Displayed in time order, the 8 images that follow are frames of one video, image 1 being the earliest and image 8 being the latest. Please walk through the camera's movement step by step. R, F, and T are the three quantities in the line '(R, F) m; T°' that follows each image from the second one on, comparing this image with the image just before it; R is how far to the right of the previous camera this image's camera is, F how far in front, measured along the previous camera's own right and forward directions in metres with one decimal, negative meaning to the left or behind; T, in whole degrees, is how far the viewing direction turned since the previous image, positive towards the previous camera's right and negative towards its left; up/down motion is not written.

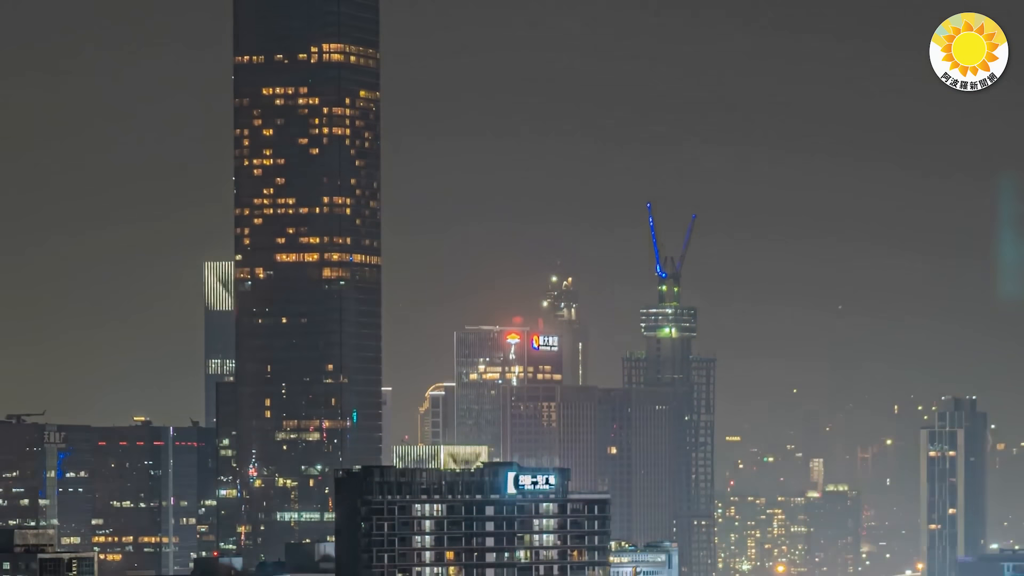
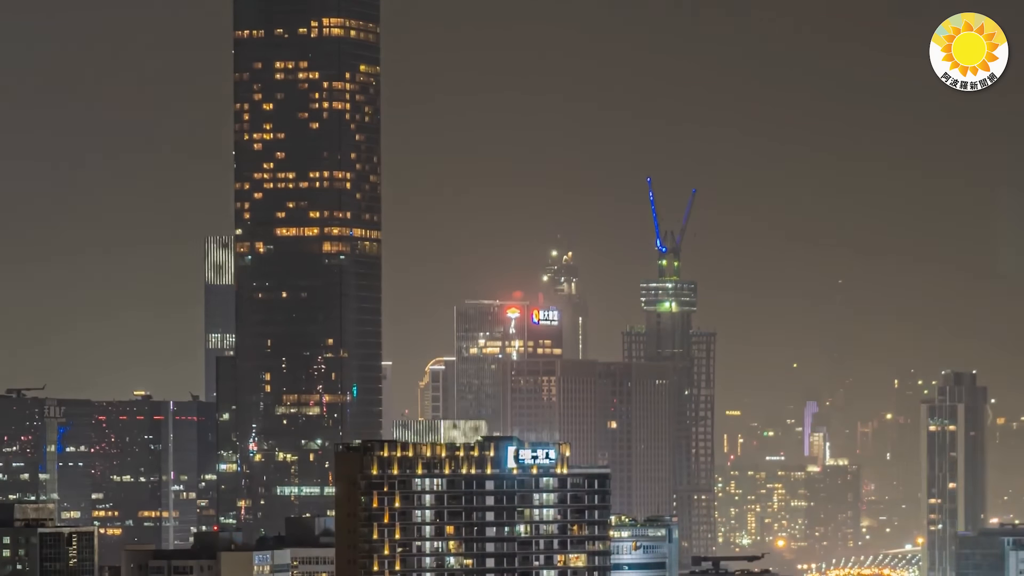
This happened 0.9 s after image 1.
(+1.4, +0.1) m; 0°
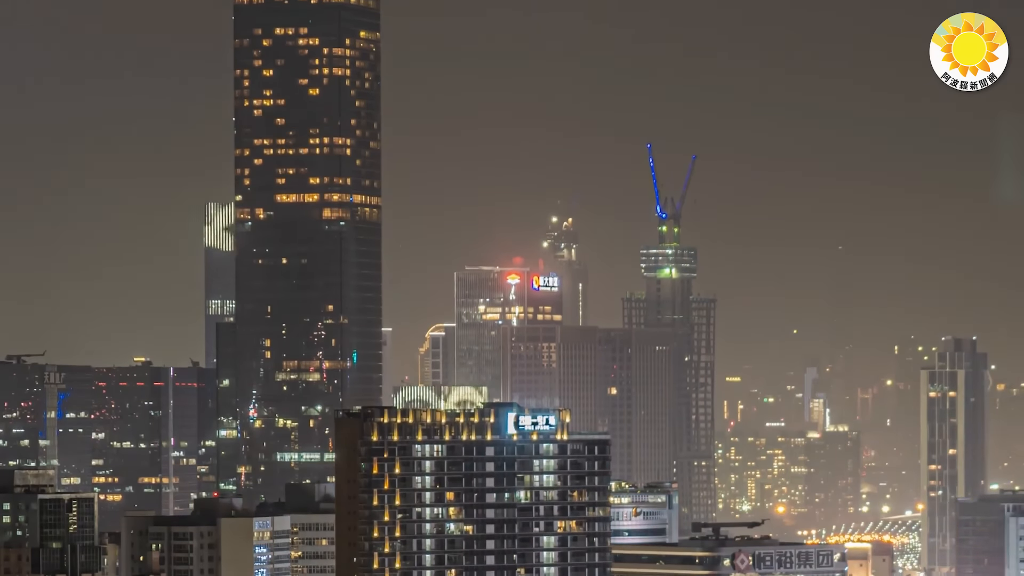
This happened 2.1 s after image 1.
(0.0, +0.1) m; 0°
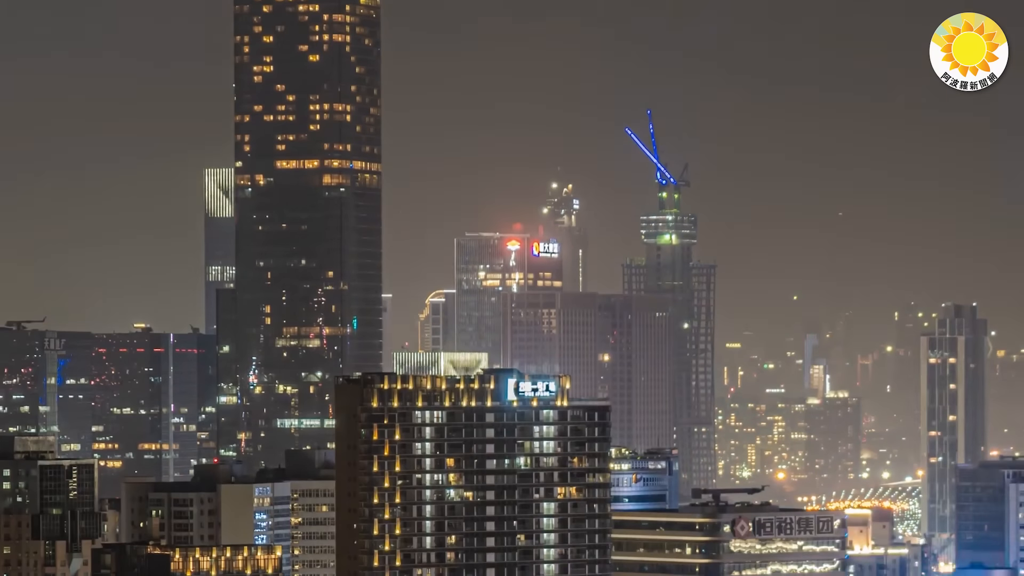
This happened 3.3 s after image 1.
(0.0, +0.2) m; 0°
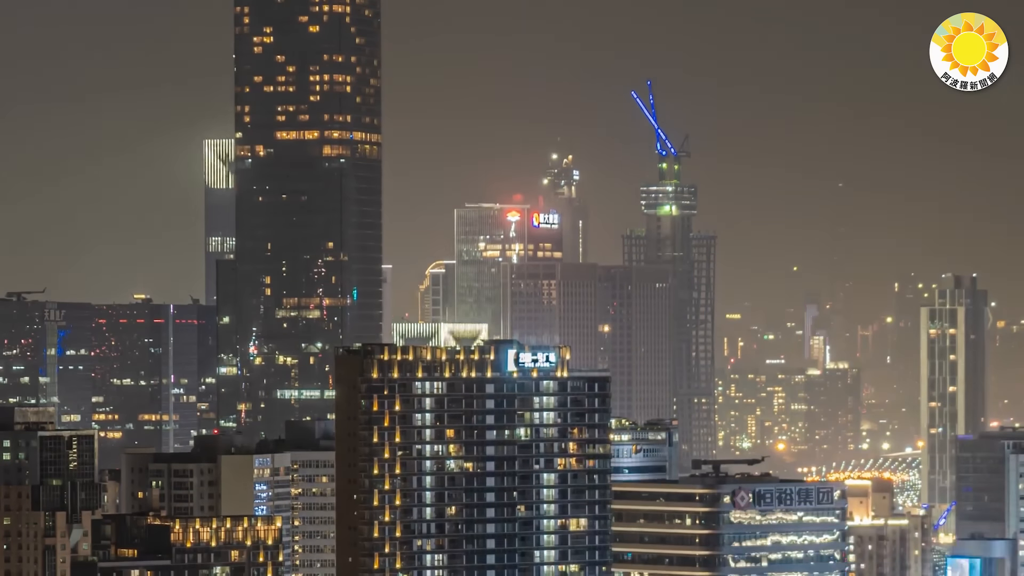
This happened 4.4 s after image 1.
(0.0, +0.1) m; 0°
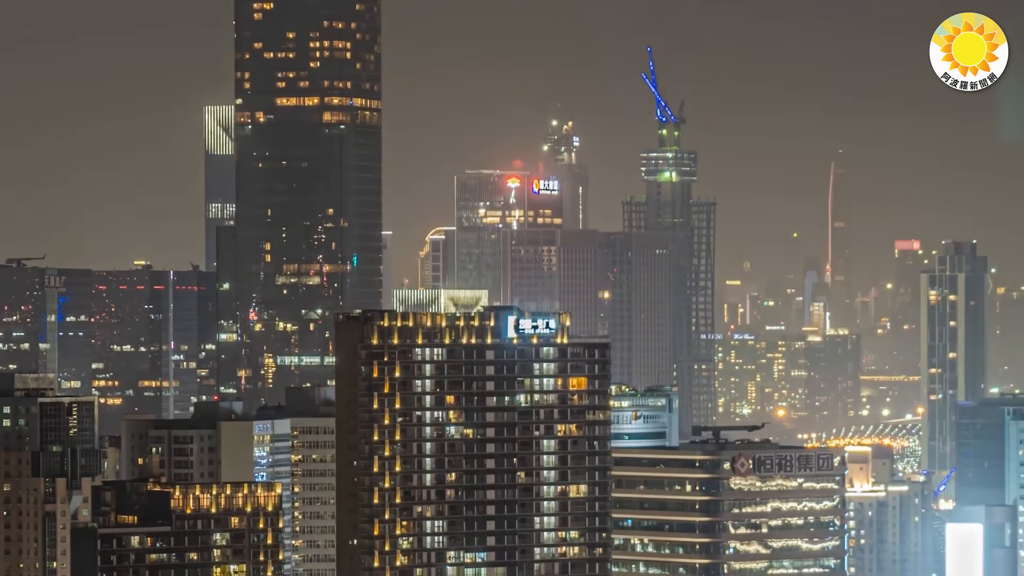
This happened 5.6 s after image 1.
(0.0, +0.1) m; 0°
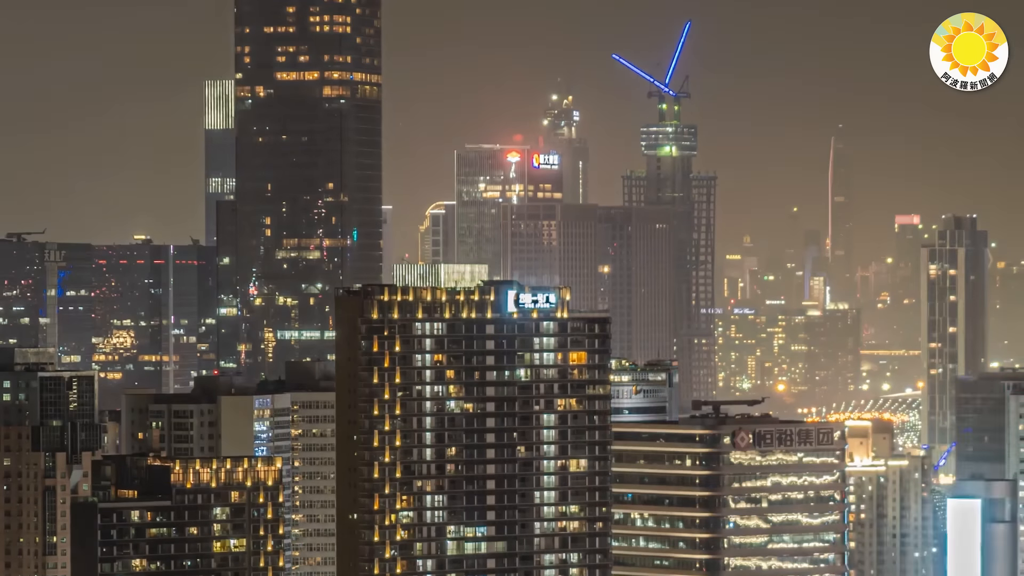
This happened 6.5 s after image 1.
(0.0, +0.1) m; 0°
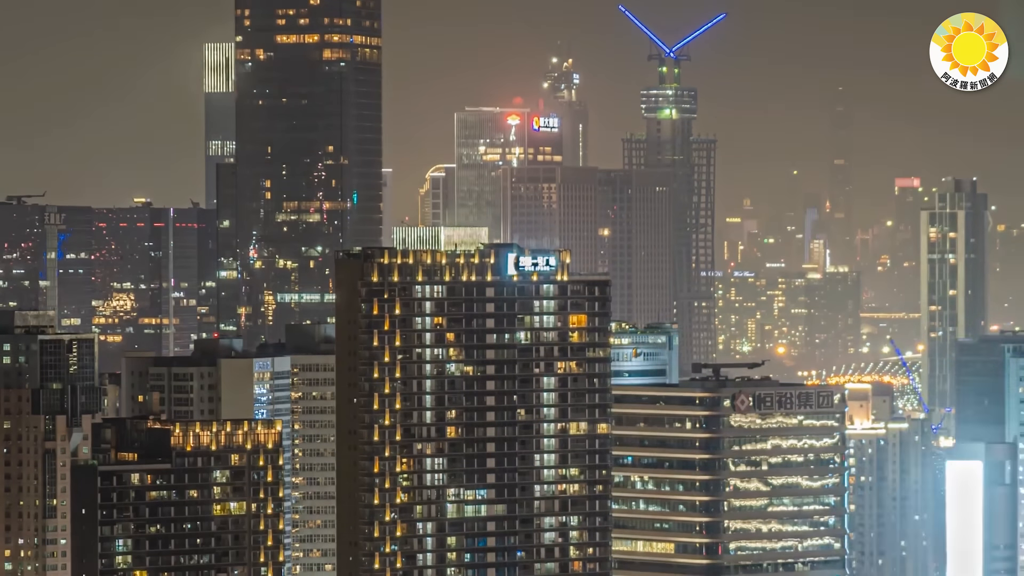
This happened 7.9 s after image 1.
(0.0, +0.1) m; 0°
